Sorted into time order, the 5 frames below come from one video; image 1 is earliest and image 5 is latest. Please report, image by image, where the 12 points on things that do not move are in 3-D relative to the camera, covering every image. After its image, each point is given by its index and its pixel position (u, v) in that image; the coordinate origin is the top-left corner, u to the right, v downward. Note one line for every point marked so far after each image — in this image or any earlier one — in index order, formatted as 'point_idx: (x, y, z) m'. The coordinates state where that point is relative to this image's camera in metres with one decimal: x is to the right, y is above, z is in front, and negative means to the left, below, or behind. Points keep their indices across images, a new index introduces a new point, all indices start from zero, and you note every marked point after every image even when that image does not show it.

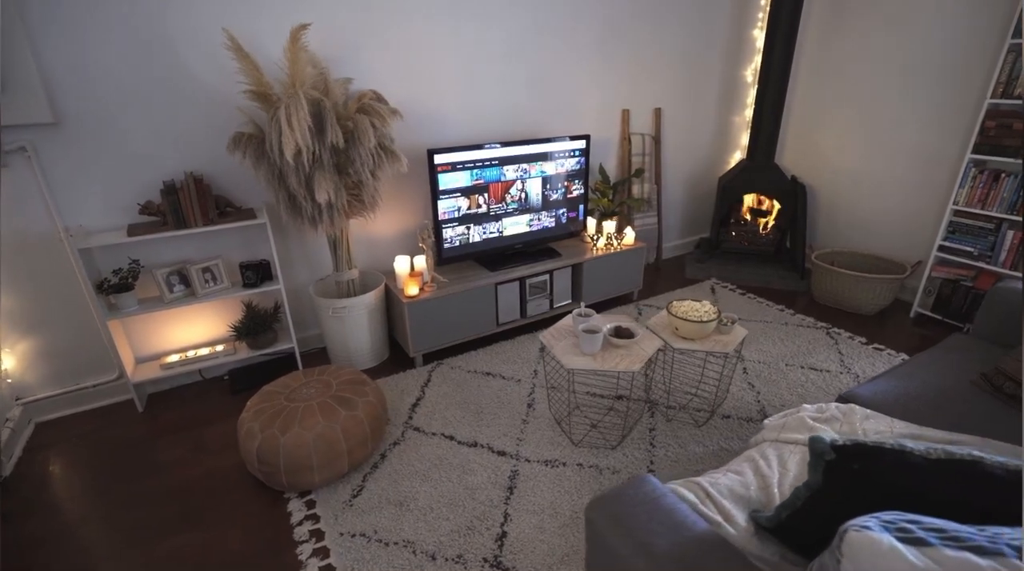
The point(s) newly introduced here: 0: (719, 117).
0: (+1.5, +1.2, +3.8) m
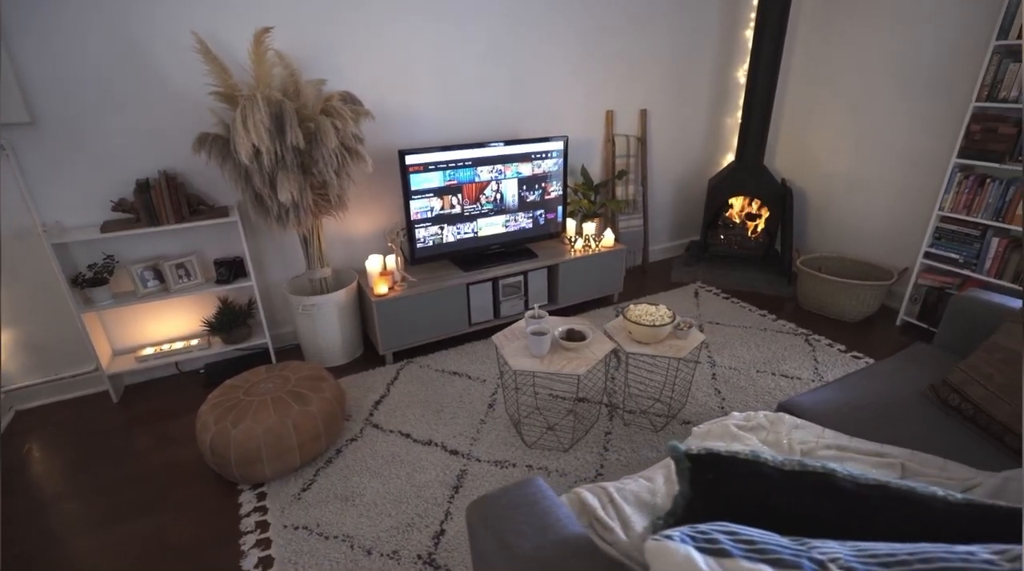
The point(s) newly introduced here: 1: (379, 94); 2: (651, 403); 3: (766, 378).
0: (+1.4, +1.2, +3.8) m
1: (-0.7, +1.0, +2.7) m
2: (+0.6, -0.5, +2.4) m
3: (+1.2, -0.4, +2.6) m
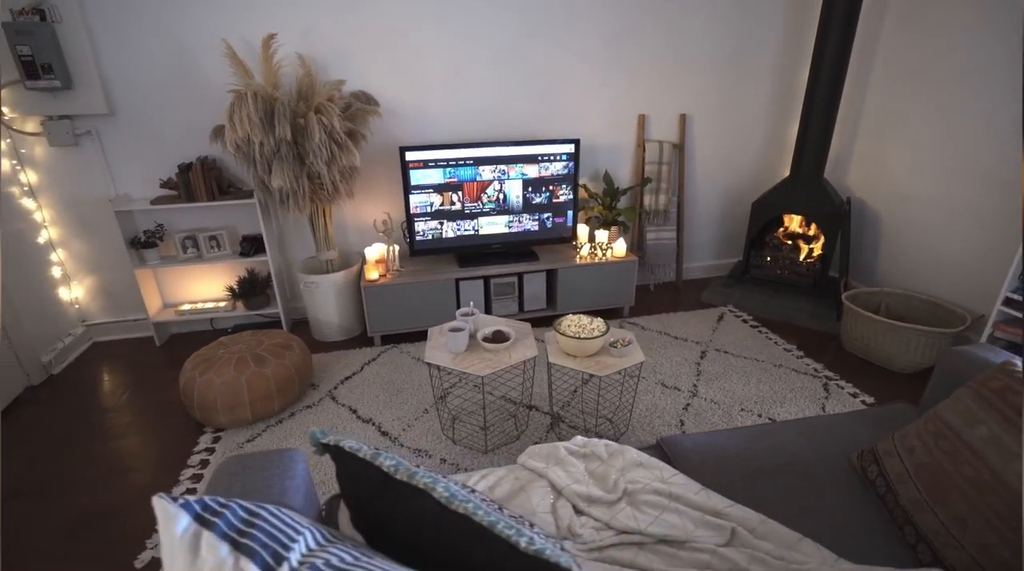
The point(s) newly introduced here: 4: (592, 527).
0: (+1.7, +1.0, +3.4) m
1: (-0.6, +1.1, +2.9) m
2: (+0.4, -0.6, +2.2) m
3: (+1.0, -0.6, +2.3) m
4: (+0.2, -0.5, +1.2) m
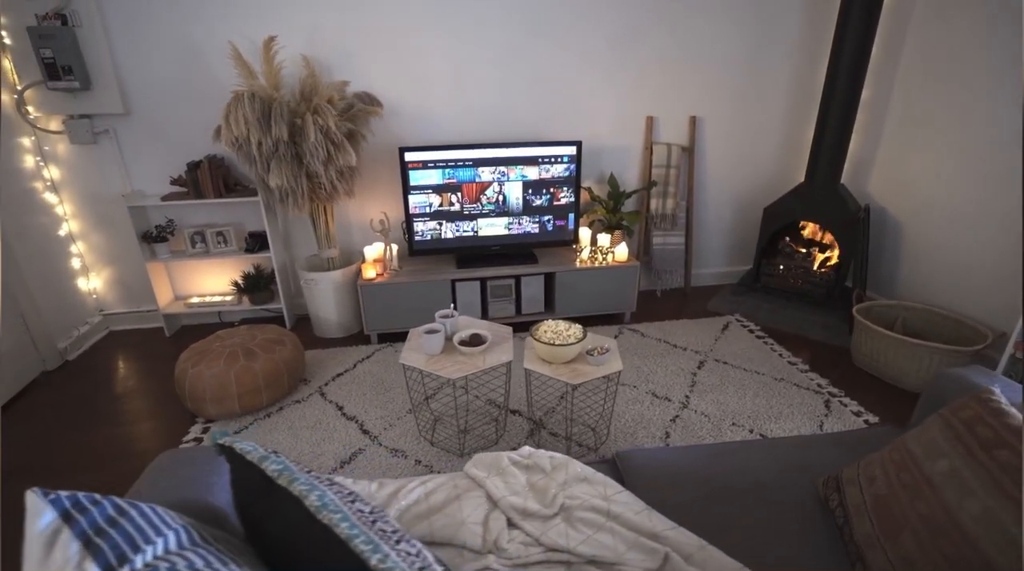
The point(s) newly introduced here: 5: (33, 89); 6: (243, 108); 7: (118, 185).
0: (+1.7, +1.0, +3.3) m
1: (-0.6, +1.1, +2.9) m
2: (+0.3, -0.6, +2.2) m
3: (+0.9, -0.6, +2.2) m
4: (0.0, -0.6, +1.1) m
5: (-2.4, +1.0, +2.6) m
6: (-1.2, +0.8, +2.3) m
7: (-2.2, +0.6, +2.9) m
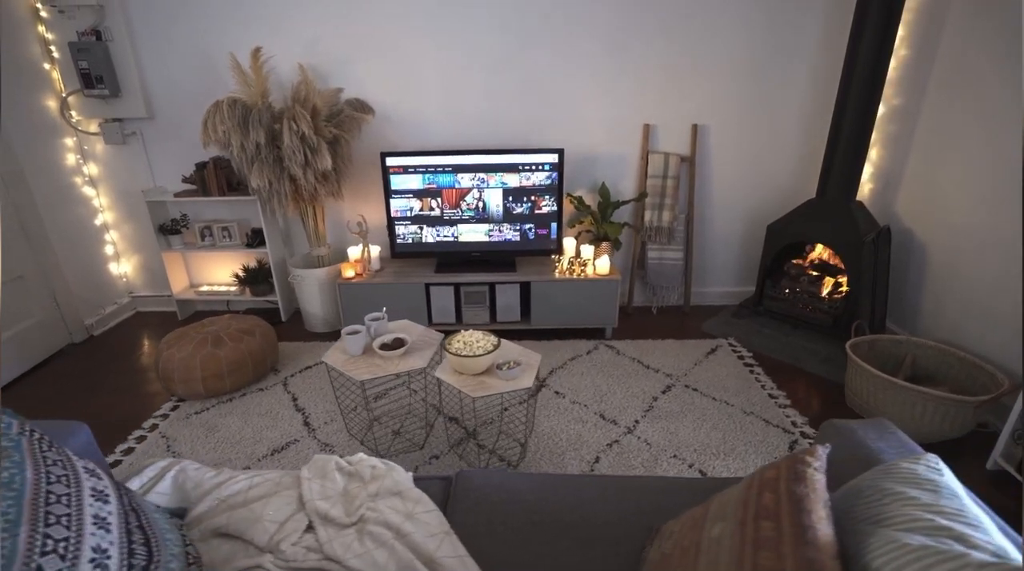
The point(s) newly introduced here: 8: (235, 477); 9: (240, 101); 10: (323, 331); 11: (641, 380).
0: (+1.7, +0.8, +3.0) m
1: (-0.7, +1.1, +3.0) m
2: (0.0, -0.6, +2.1) m
3: (+0.6, -0.7, +2.0) m
4: (-0.4, -0.6, +1.1) m
5: (-2.5, +1.1, +3.0) m
6: (-1.3, +0.8, +2.5) m
7: (-2.2, +0.6, +3.2) m
8: (-0.7, -0.5, +1.3) m
9: (-1.3, +0.9, +2.6) m
10: (-1.1, -0.3, +3.1) m
11: (+0.6, -0.5, +2.6) m
